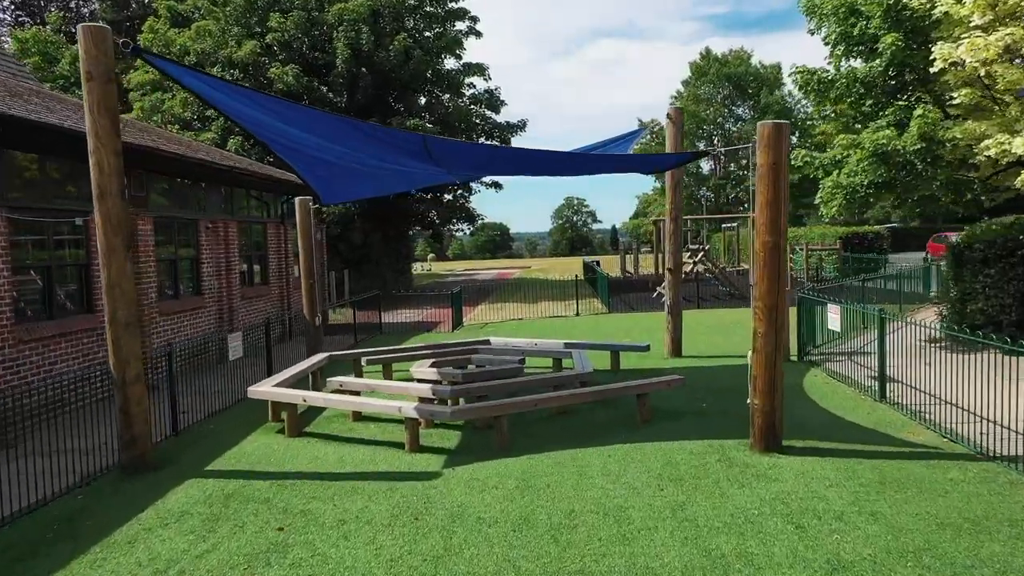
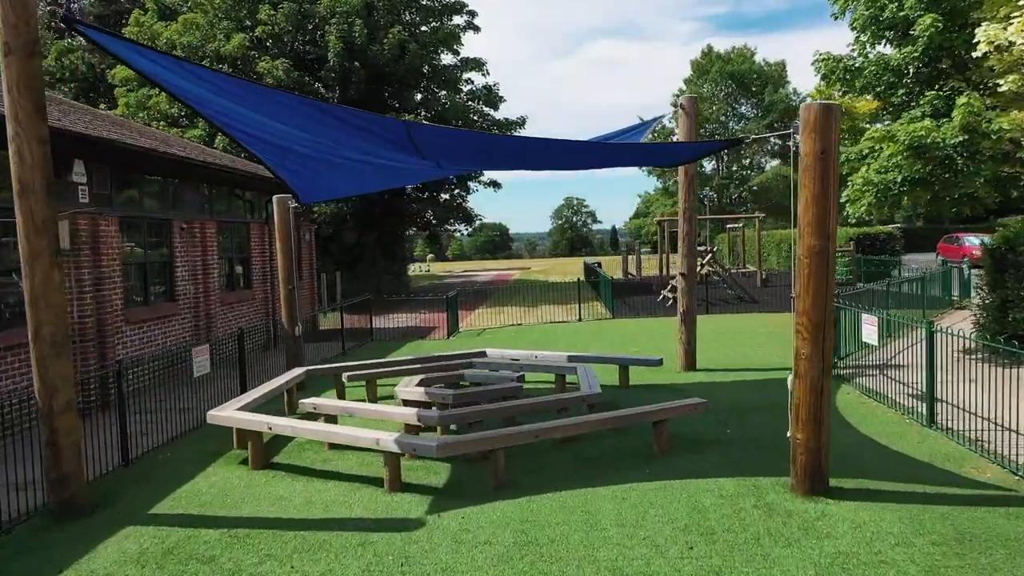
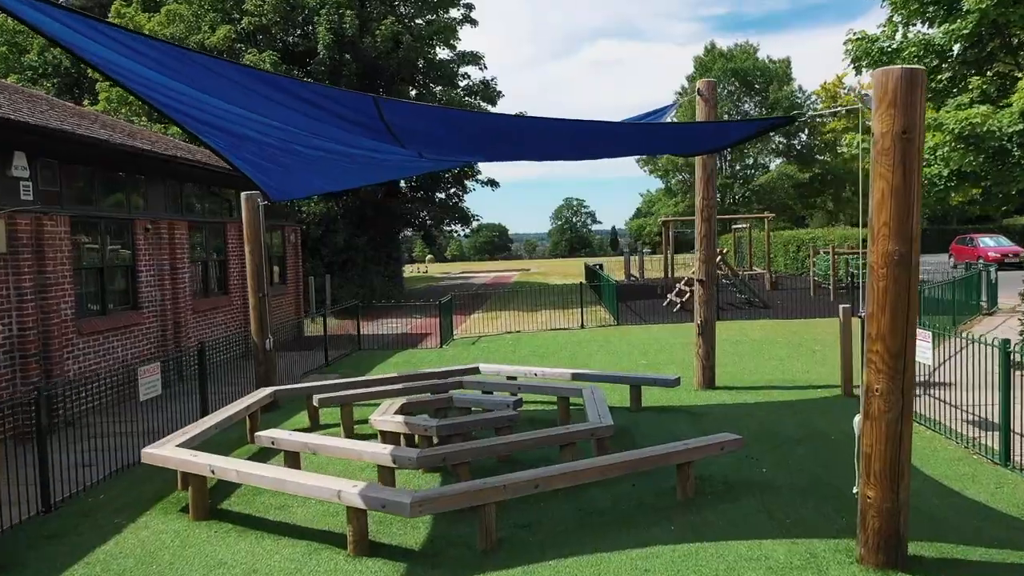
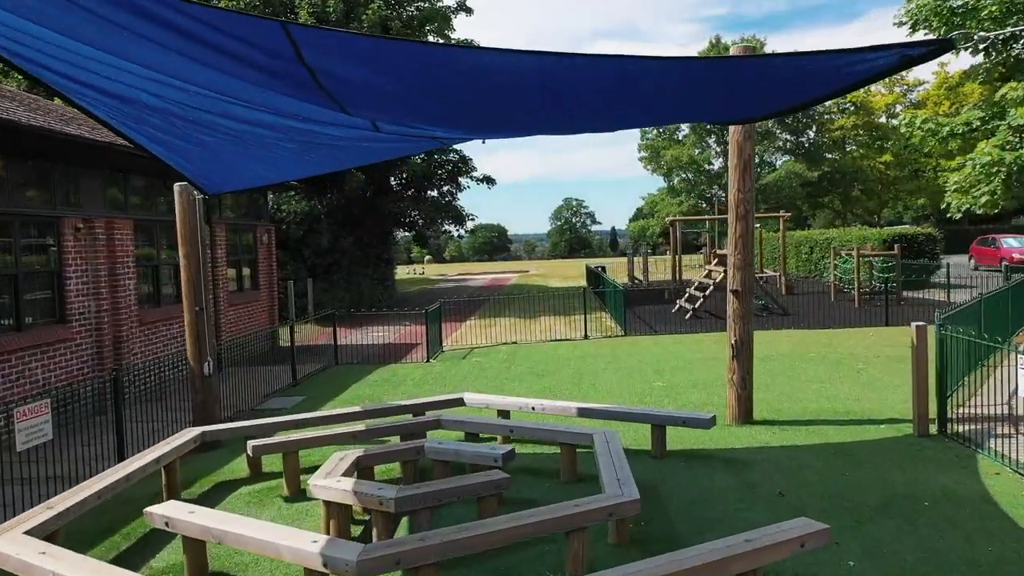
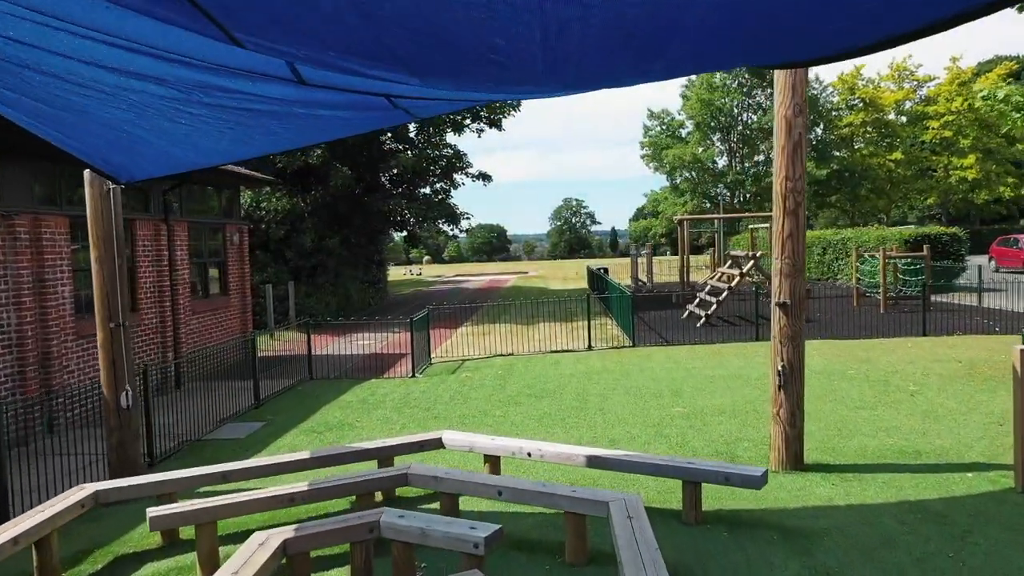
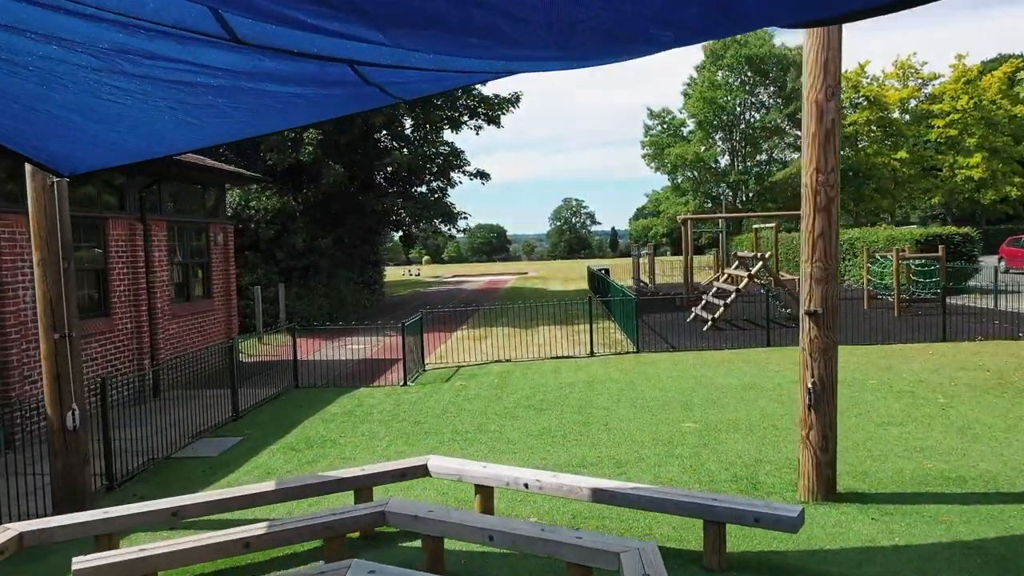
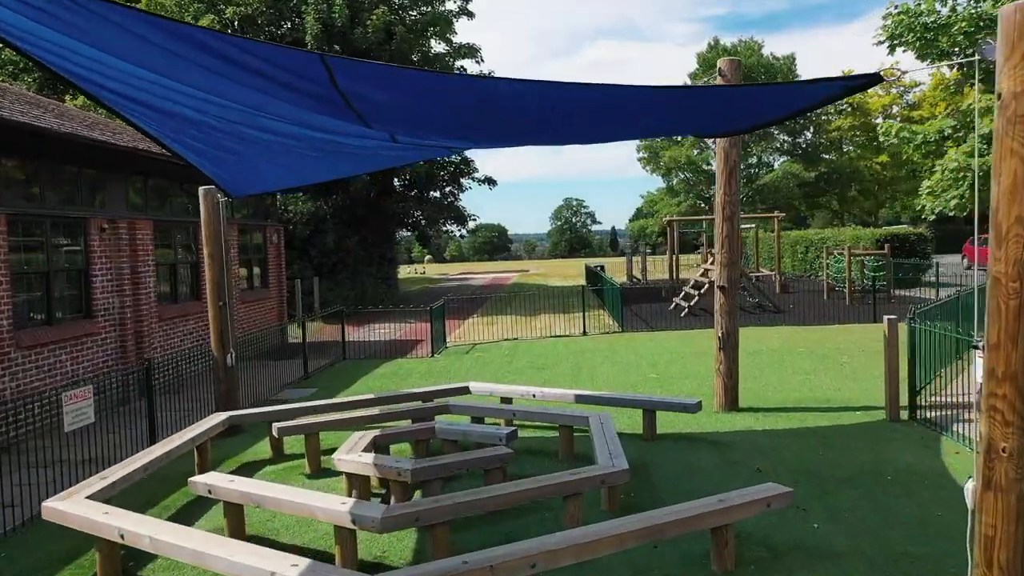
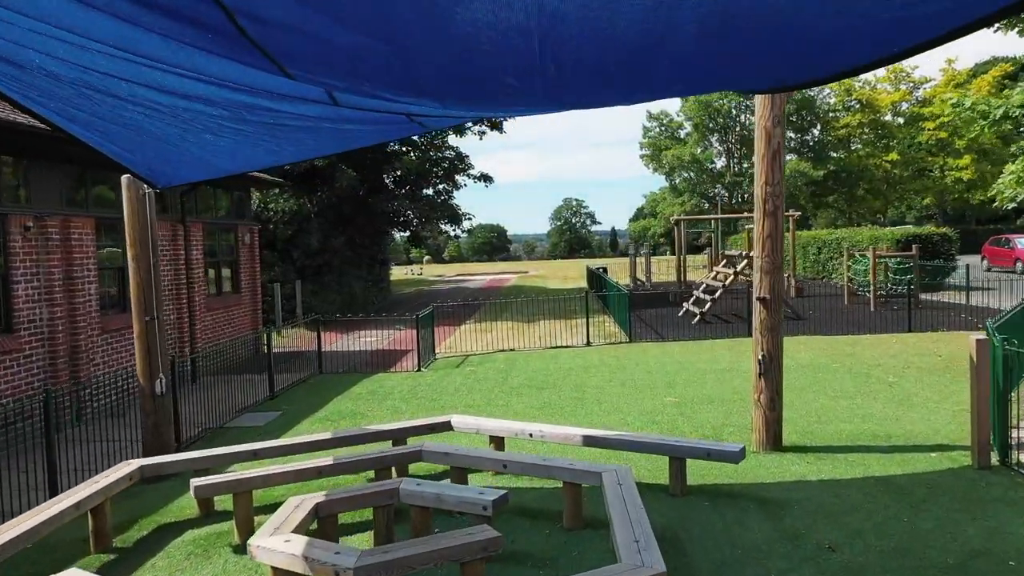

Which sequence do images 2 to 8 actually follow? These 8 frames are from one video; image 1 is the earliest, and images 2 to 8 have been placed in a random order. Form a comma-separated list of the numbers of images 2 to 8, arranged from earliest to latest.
2, 3, 7, 4, 8, 5, 6
